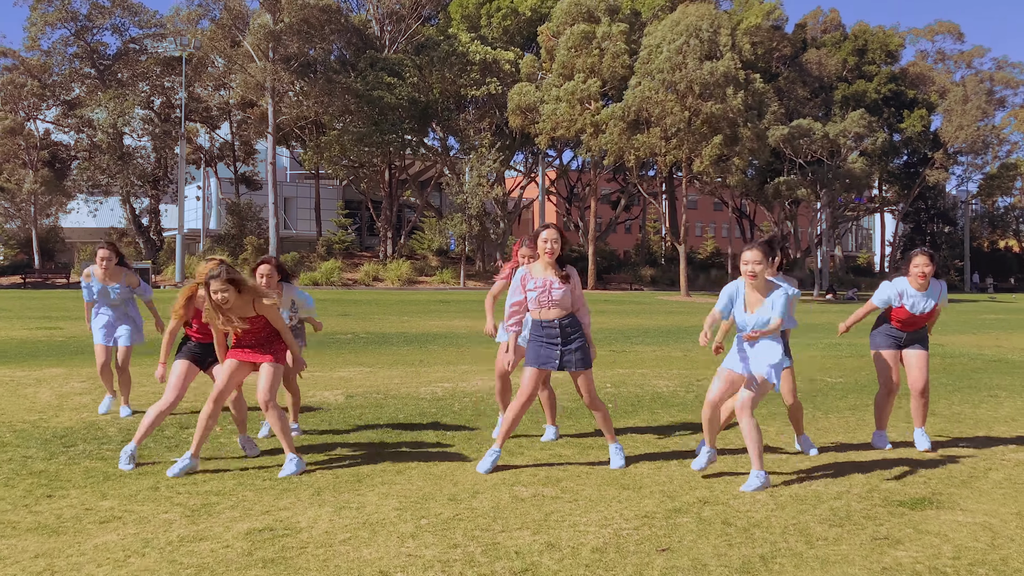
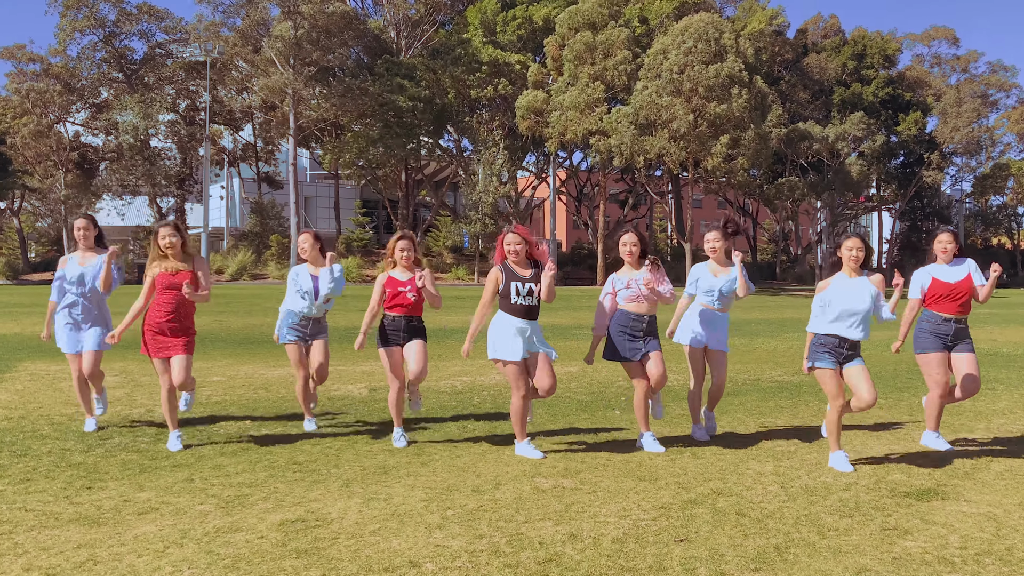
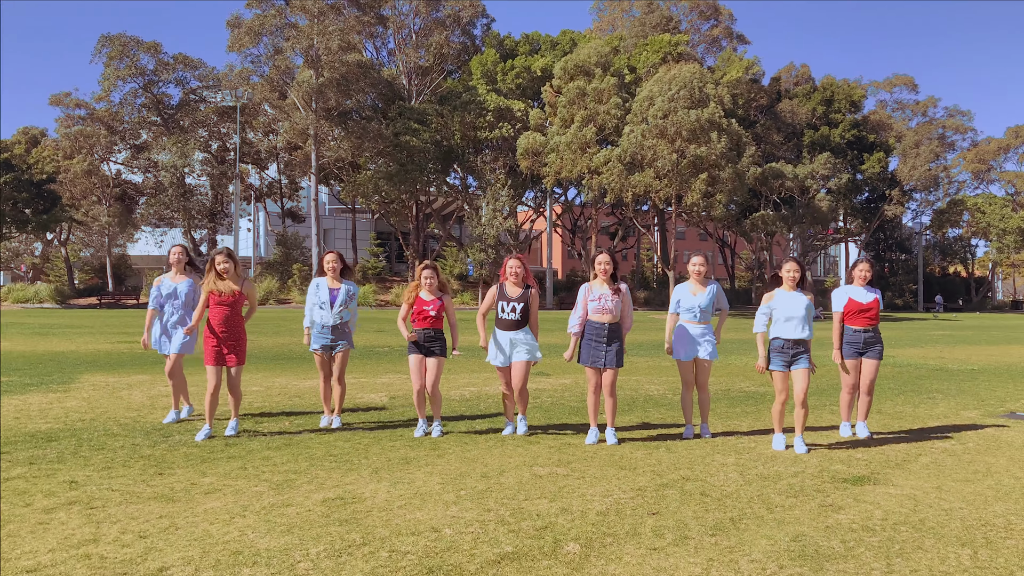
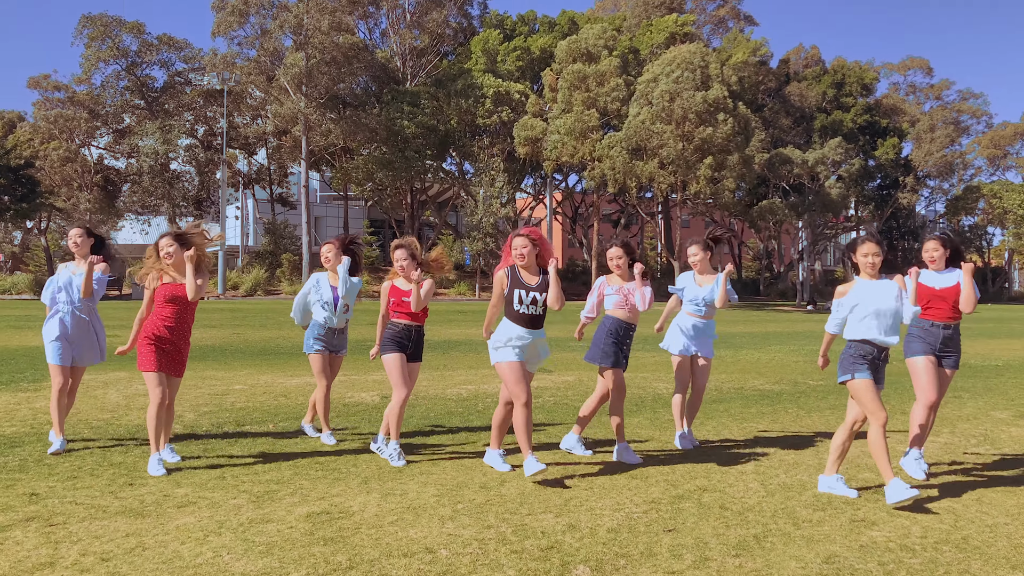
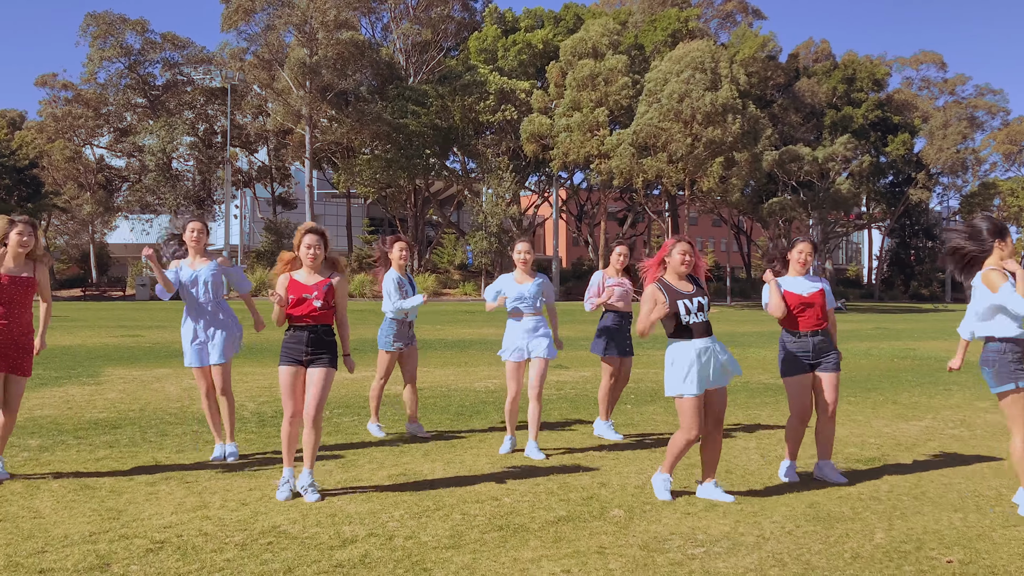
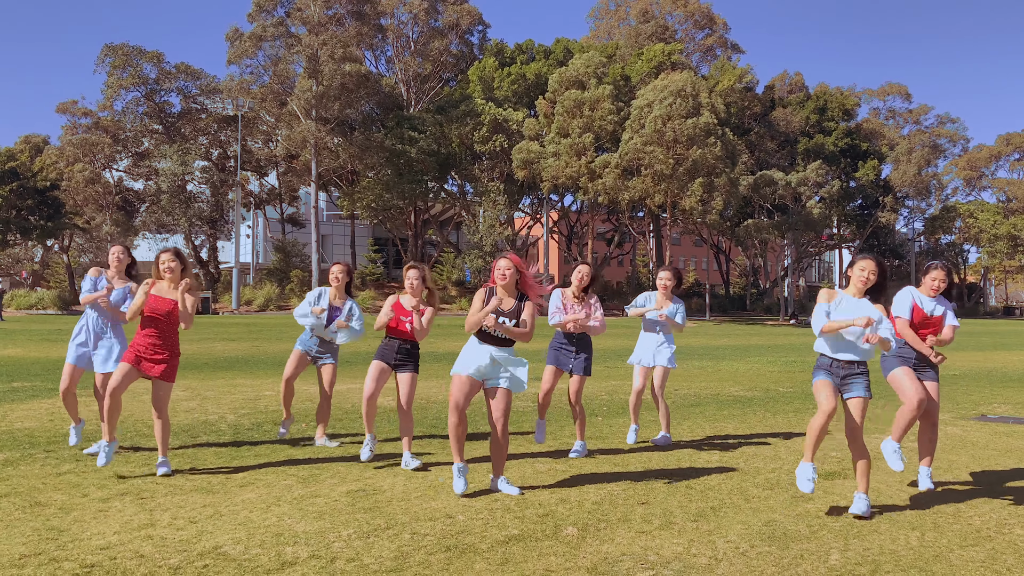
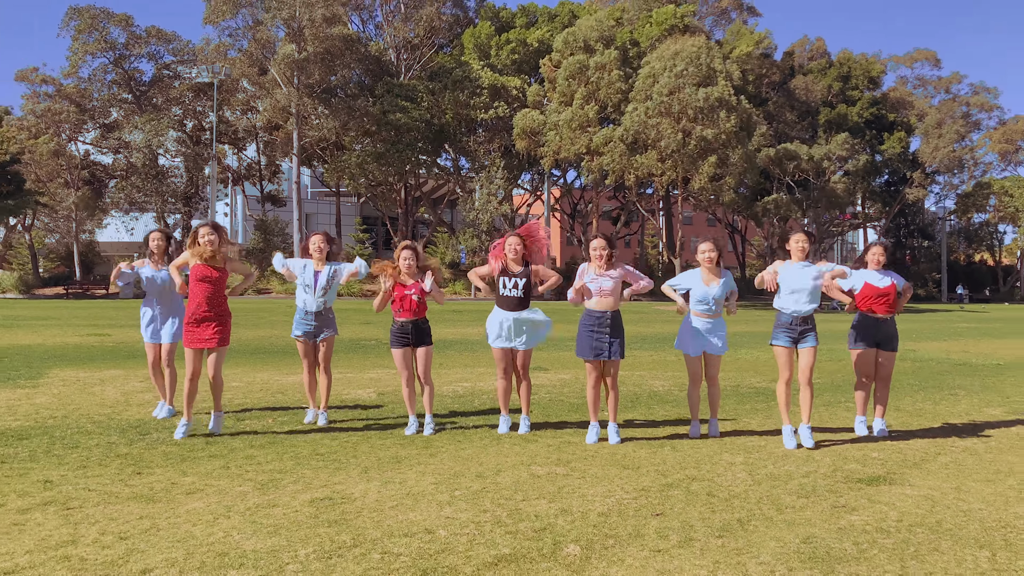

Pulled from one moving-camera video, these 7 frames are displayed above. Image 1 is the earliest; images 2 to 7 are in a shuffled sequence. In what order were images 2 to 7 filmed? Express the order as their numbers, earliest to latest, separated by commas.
7, 3, 2, 4, 6, 5
